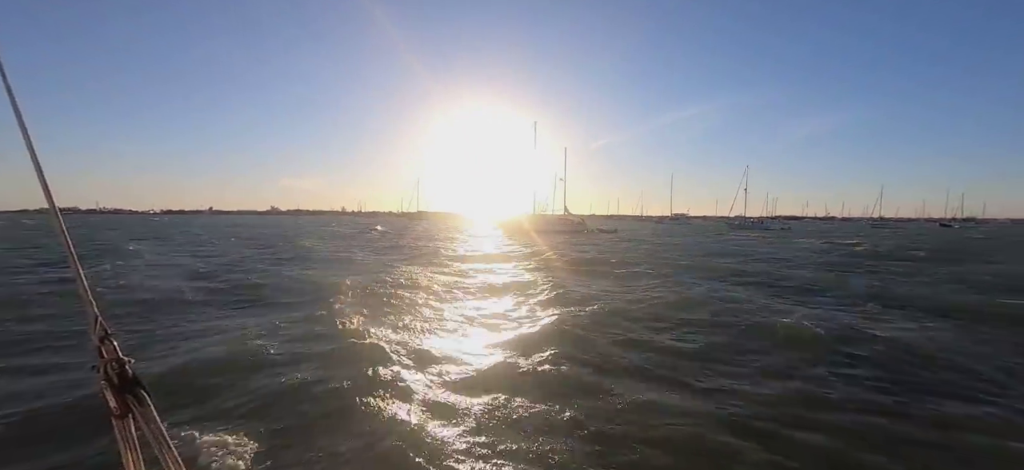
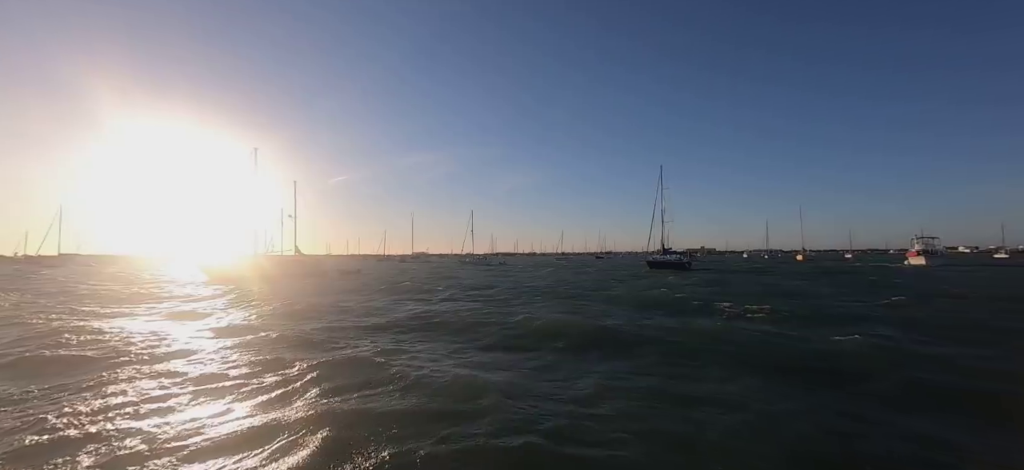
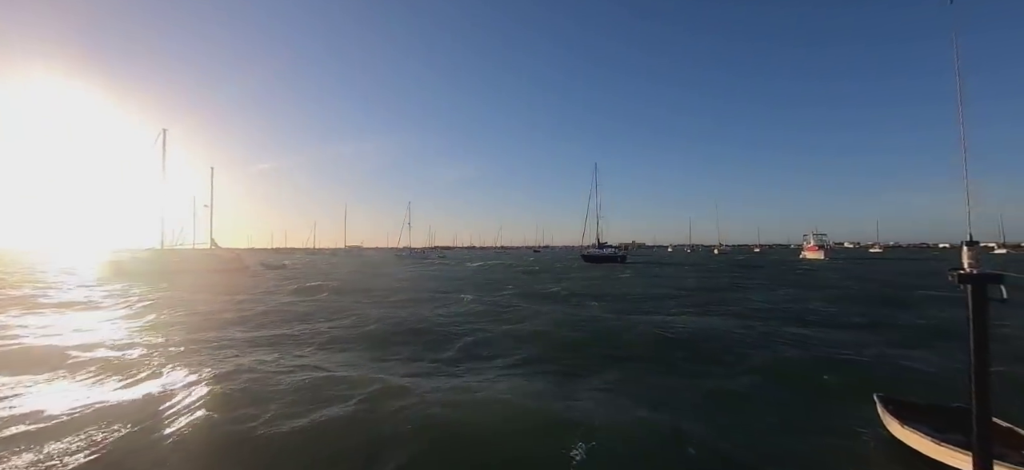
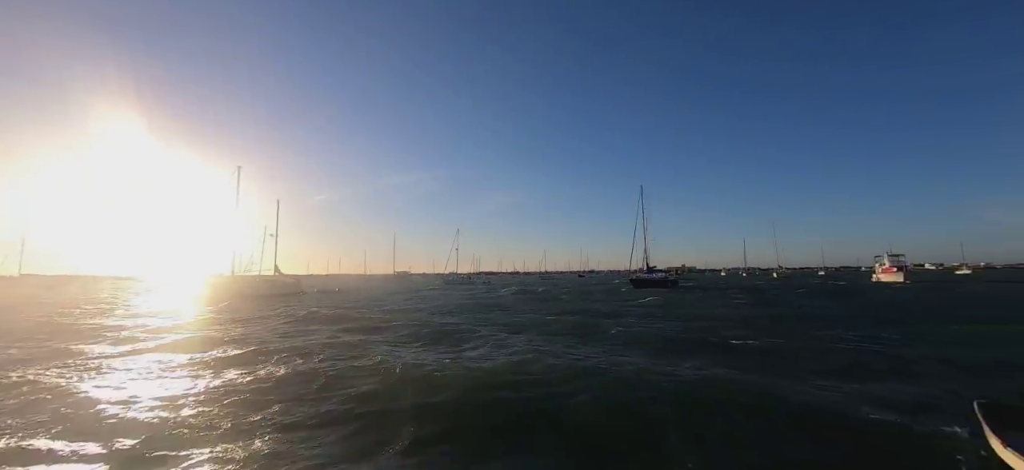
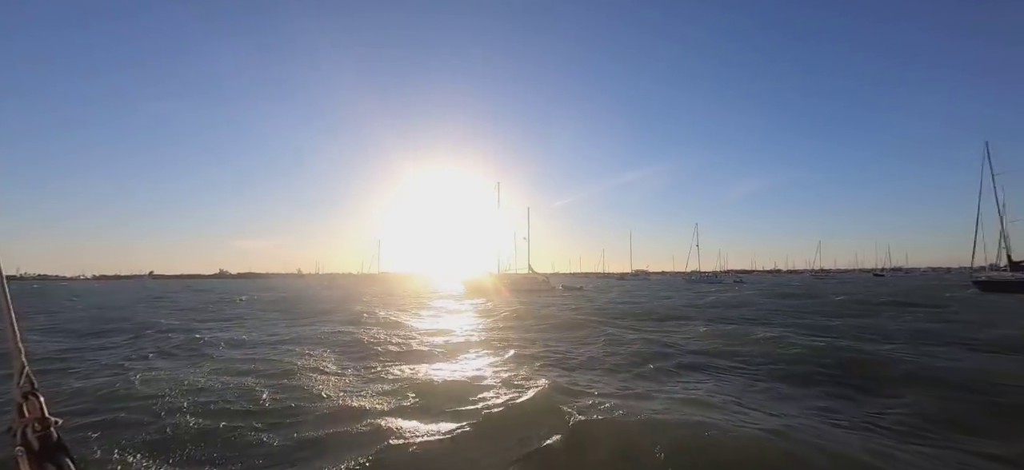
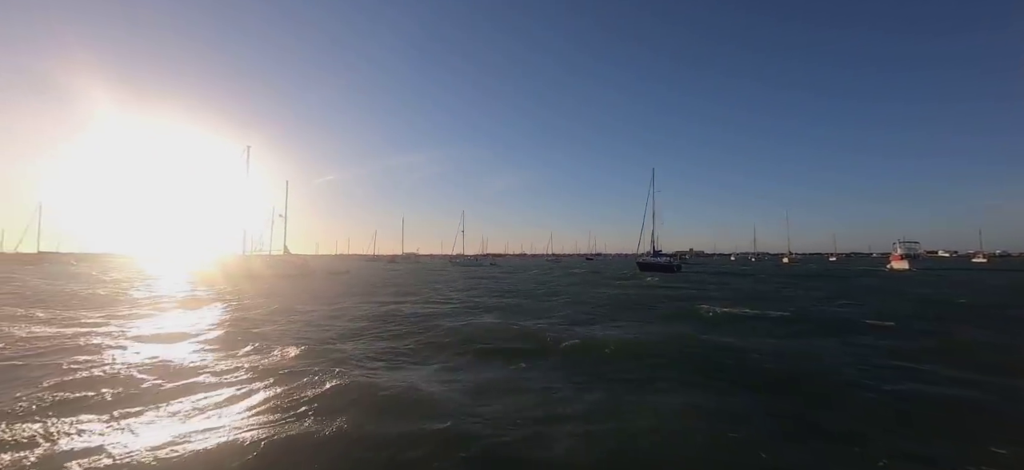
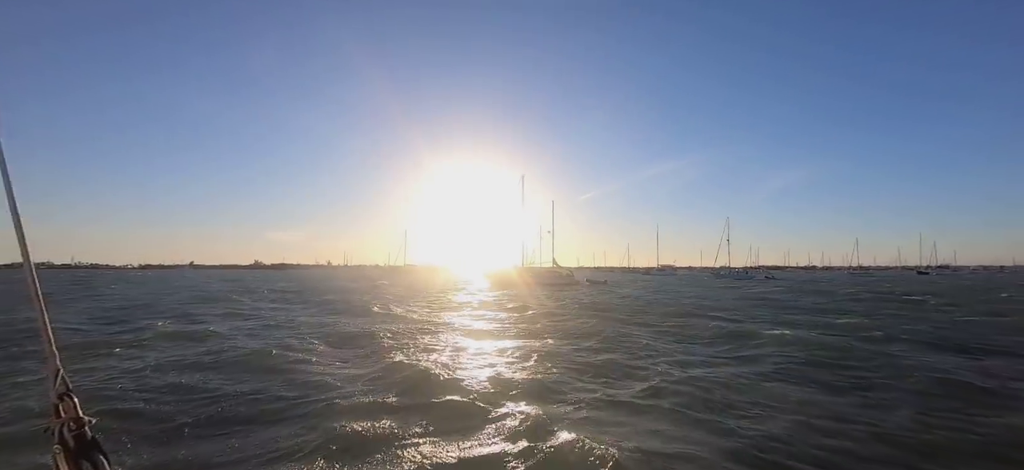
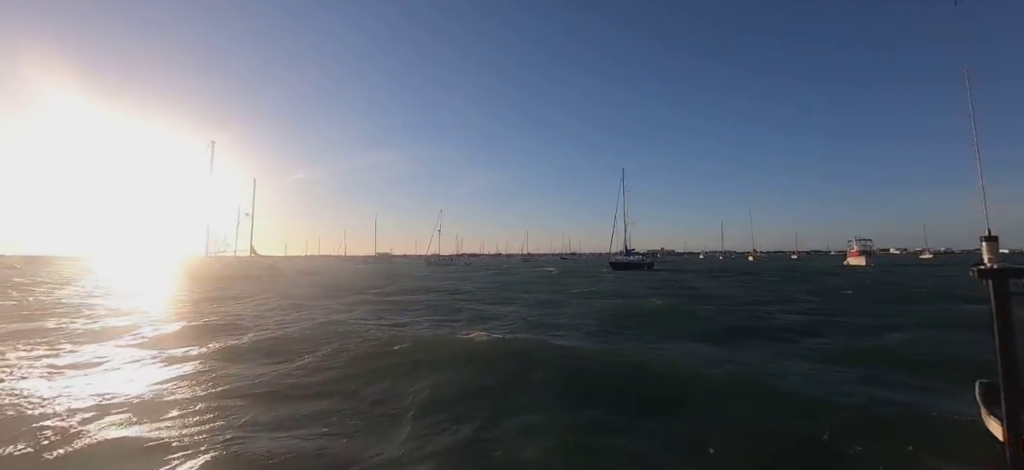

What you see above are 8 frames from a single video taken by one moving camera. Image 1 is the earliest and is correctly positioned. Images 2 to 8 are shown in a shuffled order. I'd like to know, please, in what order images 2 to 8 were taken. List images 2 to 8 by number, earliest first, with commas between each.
7, 5, 4, 3, 8, 6, 2
